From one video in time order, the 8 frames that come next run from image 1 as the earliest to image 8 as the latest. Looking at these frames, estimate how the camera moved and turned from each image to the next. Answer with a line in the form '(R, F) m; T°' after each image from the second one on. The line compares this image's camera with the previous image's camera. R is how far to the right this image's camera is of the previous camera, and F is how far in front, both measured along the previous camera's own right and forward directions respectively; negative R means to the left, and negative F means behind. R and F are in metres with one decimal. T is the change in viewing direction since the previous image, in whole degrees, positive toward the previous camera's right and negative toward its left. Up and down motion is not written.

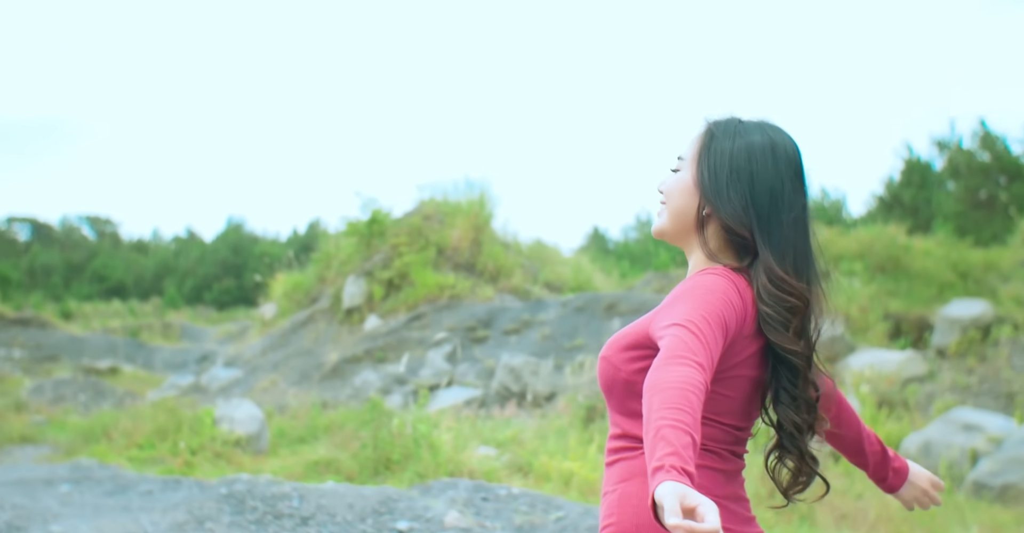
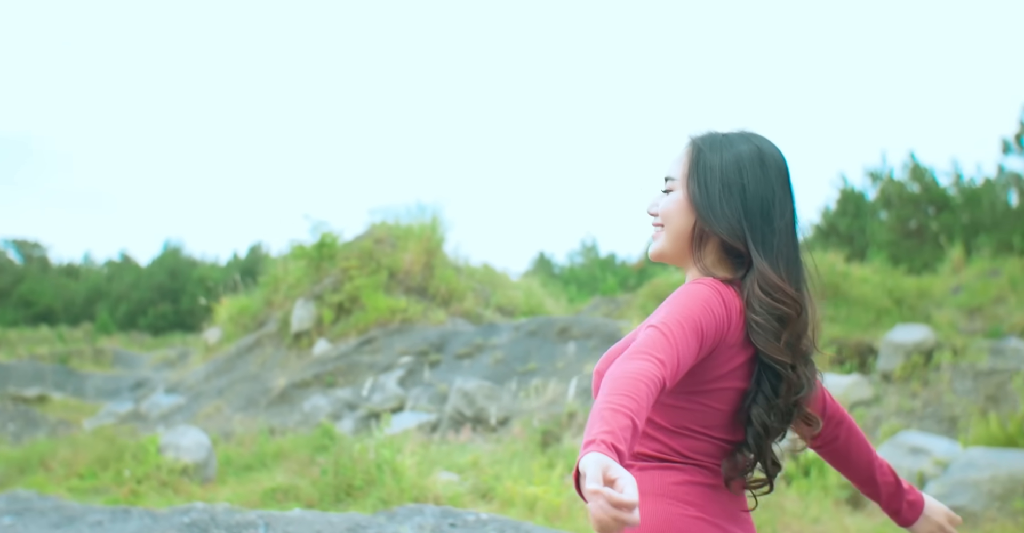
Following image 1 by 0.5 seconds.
(+0.6, +0.1) m; -25°
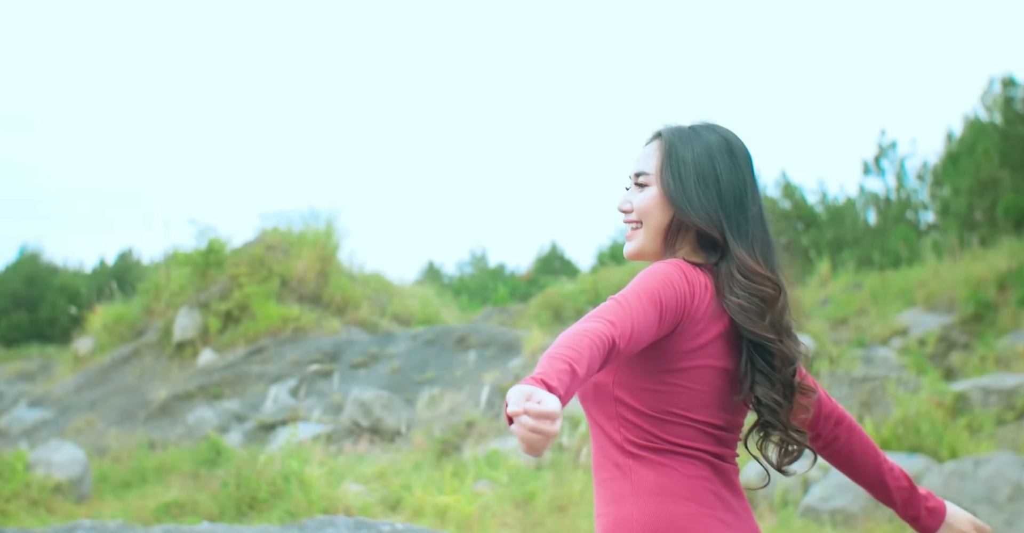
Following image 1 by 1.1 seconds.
(-0.2, +0.2) m; +7°
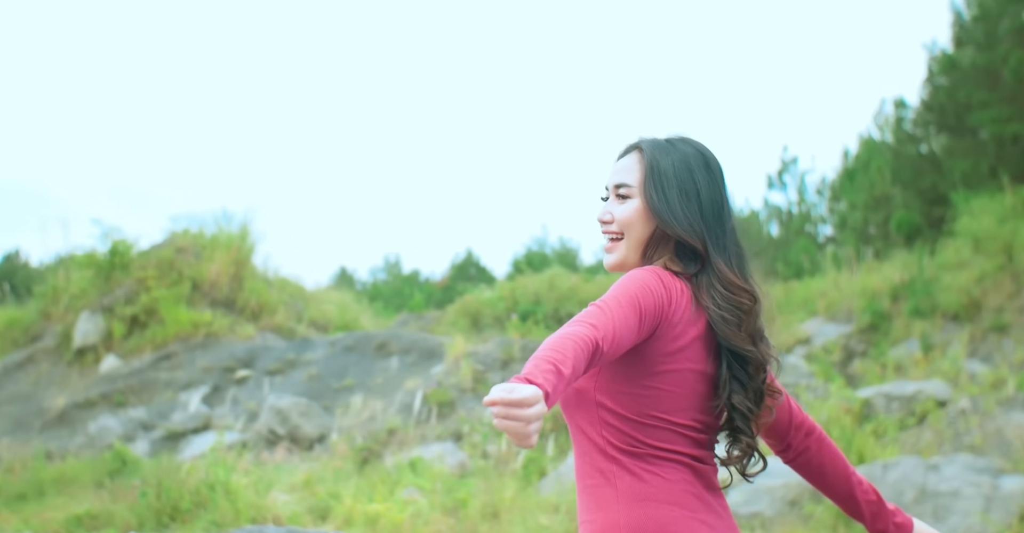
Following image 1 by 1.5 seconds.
(-0.1, 0.0) m; +5°
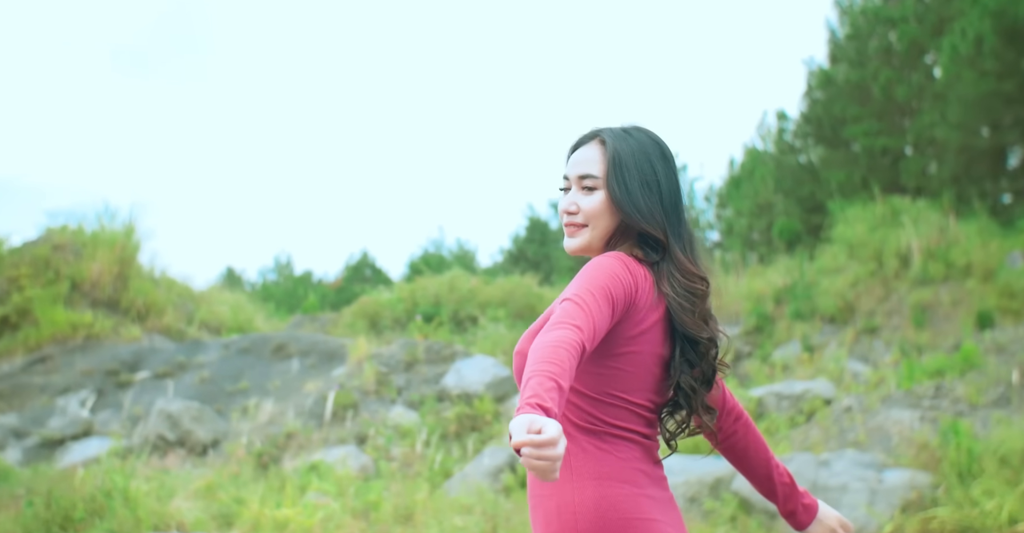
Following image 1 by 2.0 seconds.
(-0.1, -0.1) m; +7°
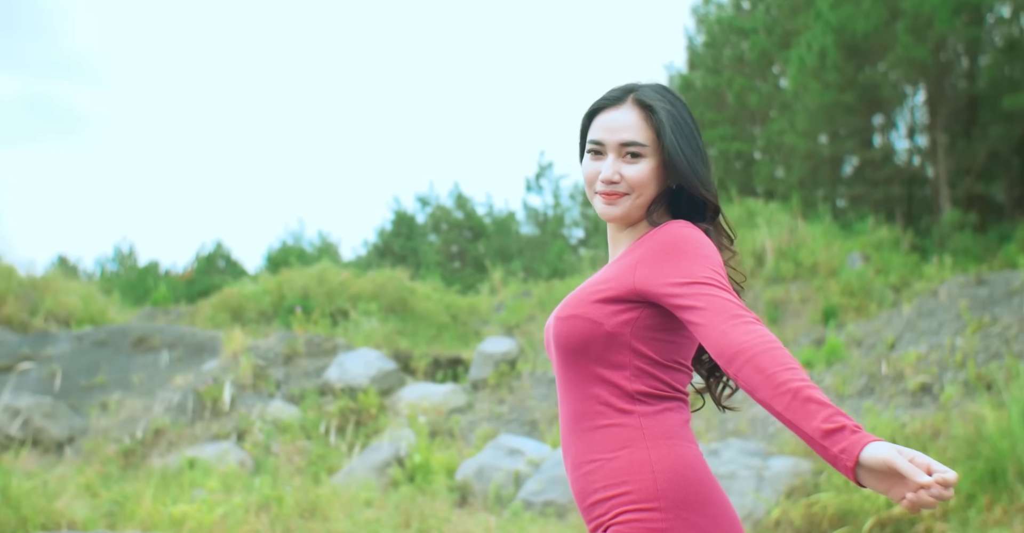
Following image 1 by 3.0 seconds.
(+1.3, -0.6) m; -33°
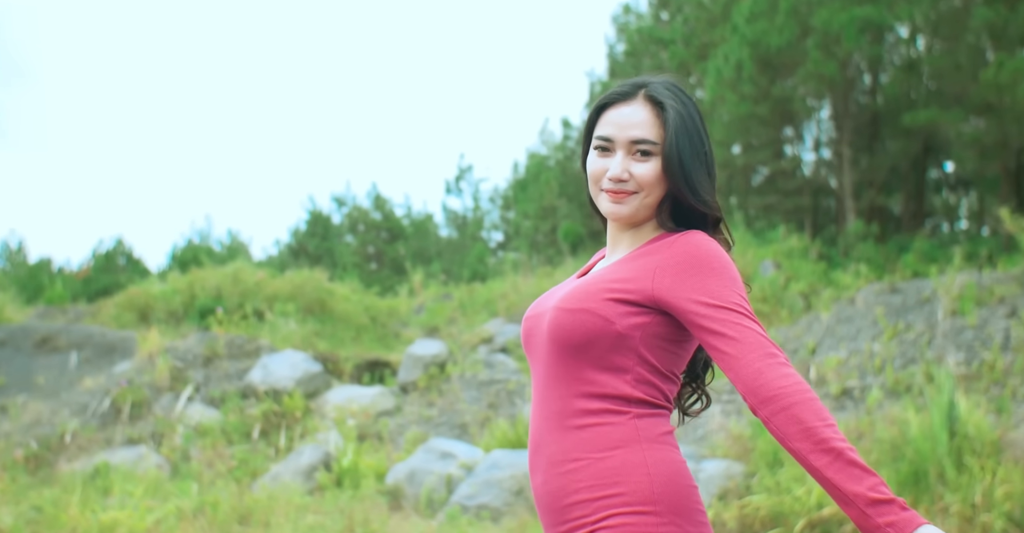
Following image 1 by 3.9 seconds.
(-0.3, +0.2) m; +5°
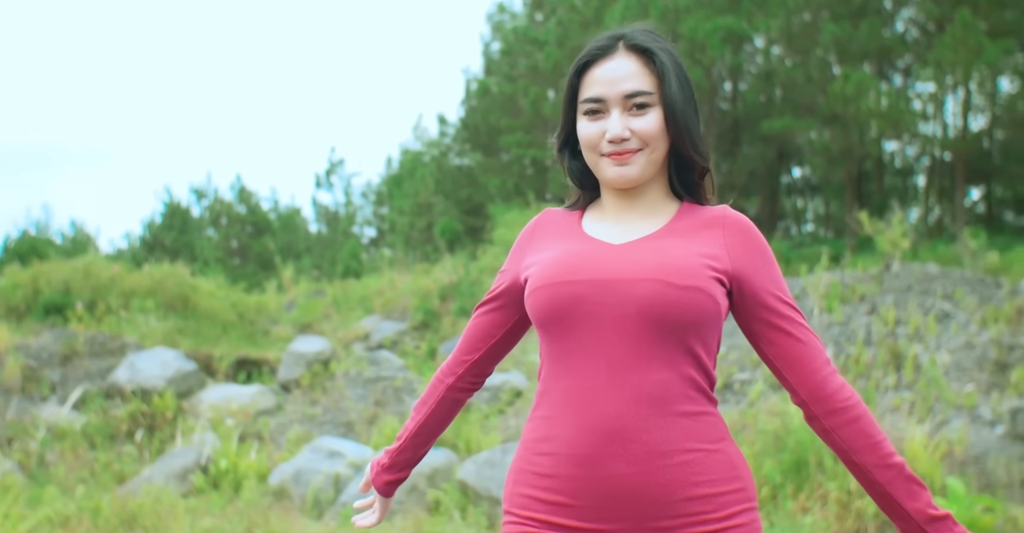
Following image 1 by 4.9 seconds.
(-0.4, +0.3) m; +9°
